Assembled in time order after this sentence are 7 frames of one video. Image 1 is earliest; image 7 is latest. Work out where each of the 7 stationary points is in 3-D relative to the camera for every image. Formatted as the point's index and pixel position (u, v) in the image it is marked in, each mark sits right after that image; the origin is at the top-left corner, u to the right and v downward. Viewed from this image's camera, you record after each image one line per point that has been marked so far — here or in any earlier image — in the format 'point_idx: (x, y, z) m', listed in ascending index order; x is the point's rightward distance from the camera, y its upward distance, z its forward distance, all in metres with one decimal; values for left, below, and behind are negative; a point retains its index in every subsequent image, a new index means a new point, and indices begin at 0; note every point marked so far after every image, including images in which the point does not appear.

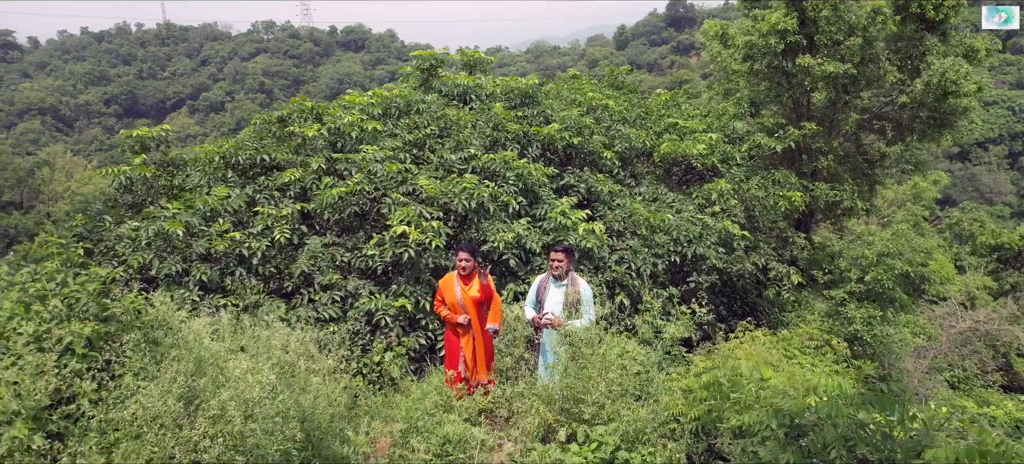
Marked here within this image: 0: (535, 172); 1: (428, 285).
0: (+0.3, +0.7, +7.5) m
1: (-0.9, -0.6, +6.5) m
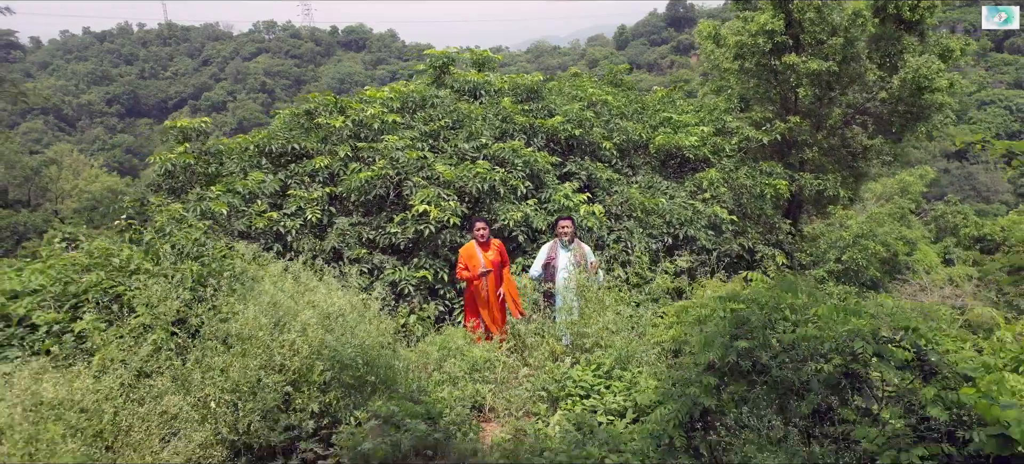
0: (+0.4, +0.9, +8.3) m
1: (-0.8, -0.3, +7.3) m
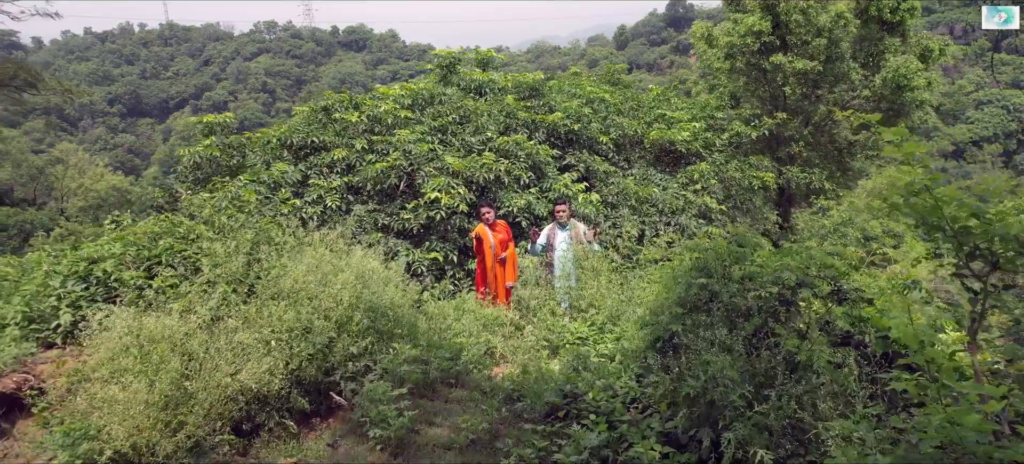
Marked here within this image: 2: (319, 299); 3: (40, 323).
0: (+0.4, +1.1, +9.0) m
1: (-0.7, -0.1, +8.0) m
2: (-1.2, -0.4, +3.9) m
3: (-3.1, -0.6, +4.3) m
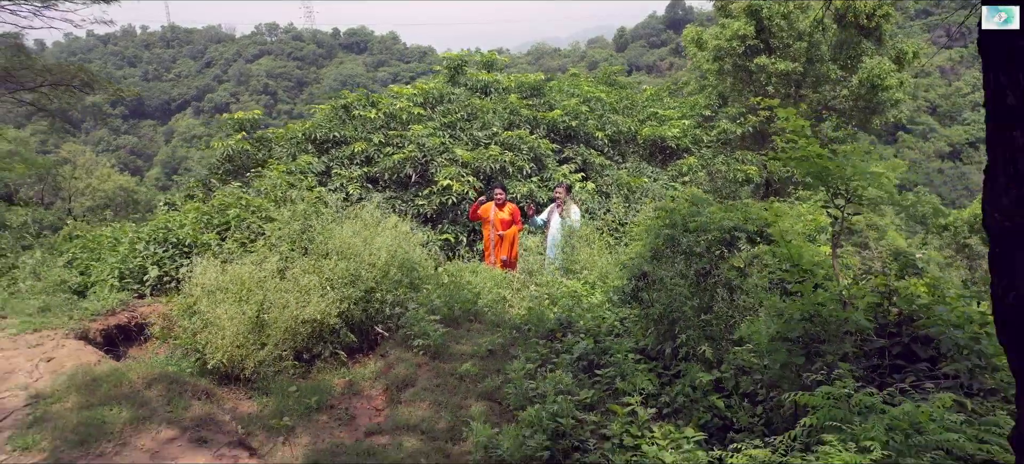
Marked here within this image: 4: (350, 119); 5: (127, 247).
0: (+0.5, +1.3, +9.9) m
1: (-0.7, +0.1, +8.9) m
2: (-1.1, -0.2, +4.9) m
3: (-3.0, -0.4, +5.2) m
4: (-2.6, +1.8, +10.4) m
5: (-3.2, -0.1, +5.4) m
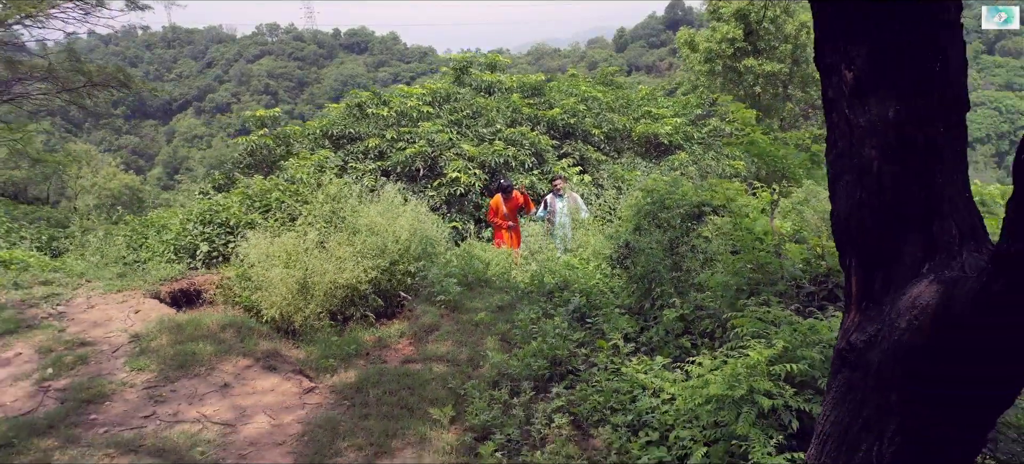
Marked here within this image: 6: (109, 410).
0: (+0.5, +1.5, +10.7) m
1: (-0.6, +0.3, +9.7) m
2: (-1.1, 0.0, +5.6) m
3: (-3.0, -0.2, +6.0) m
4: (-2.6, +2.0, +11.2) m
5: (-3.1, 0.0, +6.2) m
6: (-2.0, -0.9, +3.2) m
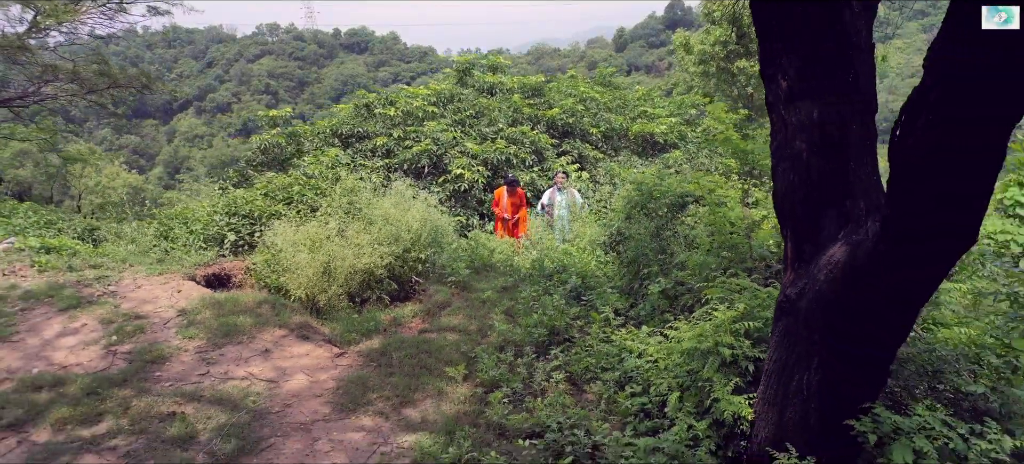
0: (+0.5, +1.6, +11.2) m
1: (-0.6, +0.3, +10.2) m
2: (-1.1, +0.1, +6.2) m
3: (-3.0, -0.1, +6.5) m
4: (-2.5, +2.1, +11.7) m
5: (-3.1, +0.1, +6.7) m
6: (-2.0, -0.8, +3.7) m
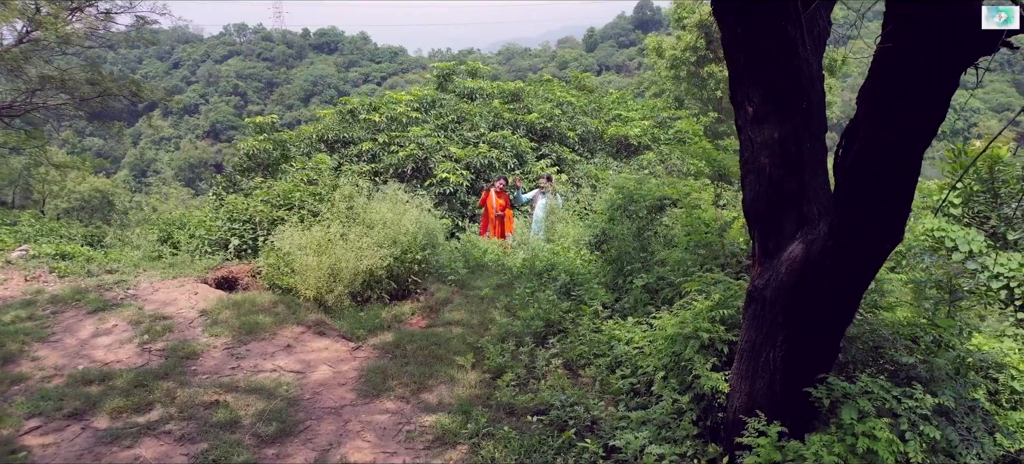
0: (+0.2, +1.6, +11.7) m
1: (-0.9, +0.3, +10.6) m
2: (-1.2, +0.1, +6.6) m
3: (-3.1, -0.2, +6.8) m
4: (-2.9, +2.0, +12.1) m
5: (-3.2, +0.1, +7.0) m
6: (-1.9, -0.8, +4.1) m
